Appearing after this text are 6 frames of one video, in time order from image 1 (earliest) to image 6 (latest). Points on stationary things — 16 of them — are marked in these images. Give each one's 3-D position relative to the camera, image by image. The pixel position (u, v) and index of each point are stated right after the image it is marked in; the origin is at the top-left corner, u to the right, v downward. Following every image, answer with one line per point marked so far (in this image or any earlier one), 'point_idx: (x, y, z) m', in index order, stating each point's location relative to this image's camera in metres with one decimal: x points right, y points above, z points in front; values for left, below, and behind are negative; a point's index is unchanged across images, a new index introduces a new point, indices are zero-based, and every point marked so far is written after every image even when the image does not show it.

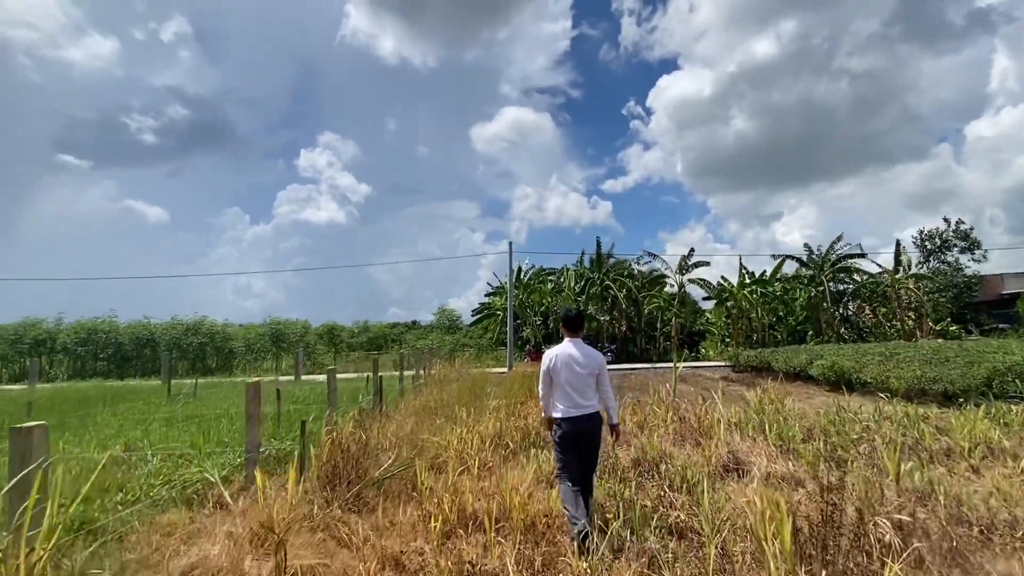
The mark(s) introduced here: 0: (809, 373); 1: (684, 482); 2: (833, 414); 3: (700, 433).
0: (+7.2, -2.1, +12.9) m
1: (+1.5, -1.7, +4.5) m
2: (+4.2, -1.6, +6.9) m
3: (+2.2, -1.7, +6.1) m
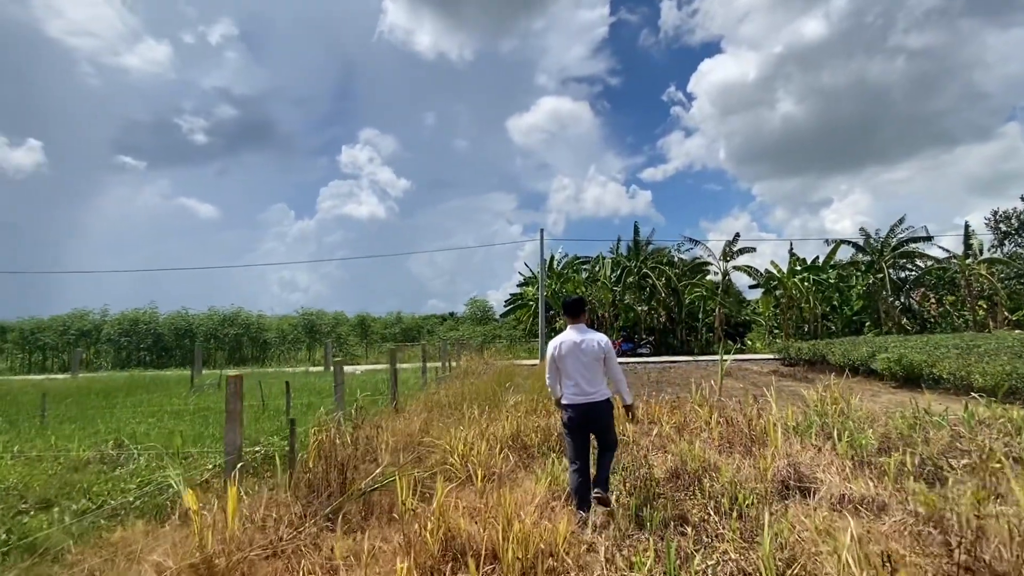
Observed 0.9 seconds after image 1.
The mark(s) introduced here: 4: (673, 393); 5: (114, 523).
0: (+7.9, -1.8, +11.6) m
1: (+1.5, -1.5, +3.7) m
2: (+4.4, -1.4, +5.8) m
3: (+2.4, -1.5, +5.2) m
4: (+3.1, -2.1, +10.2) m
5: (-2.8, -1.7, +3.8) m
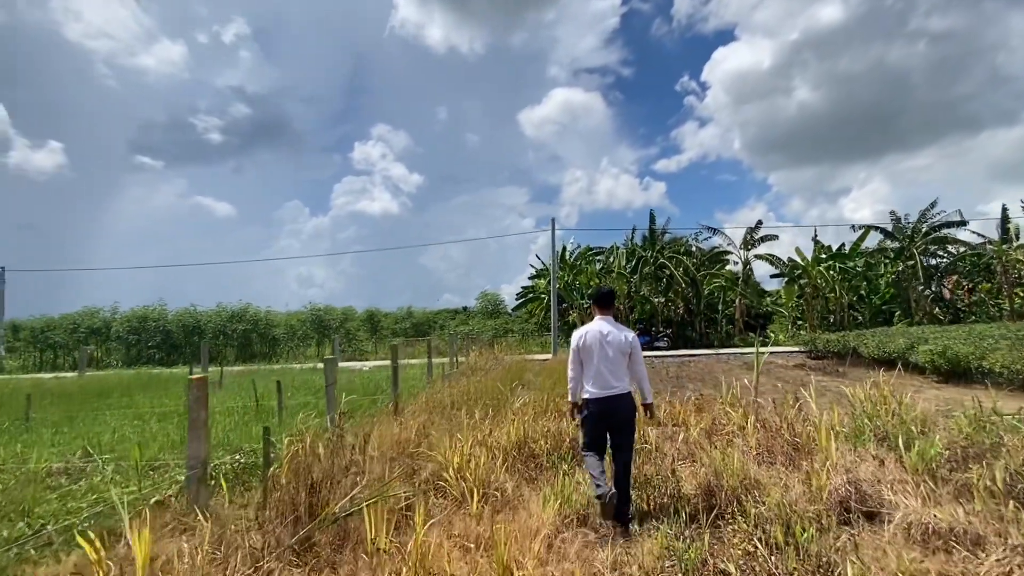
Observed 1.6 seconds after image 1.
0: (+8.1, -1.5, +10.8) m
1: (+1.5, -1.4, +3.0) m
2: (+4.5, -1.3, +5.1) m
3: (+2.4, -1.3, +4.5) m
4: (+3.3, -1.9, +9.4) m
5: (-2.8, -1.6, +3.2) m
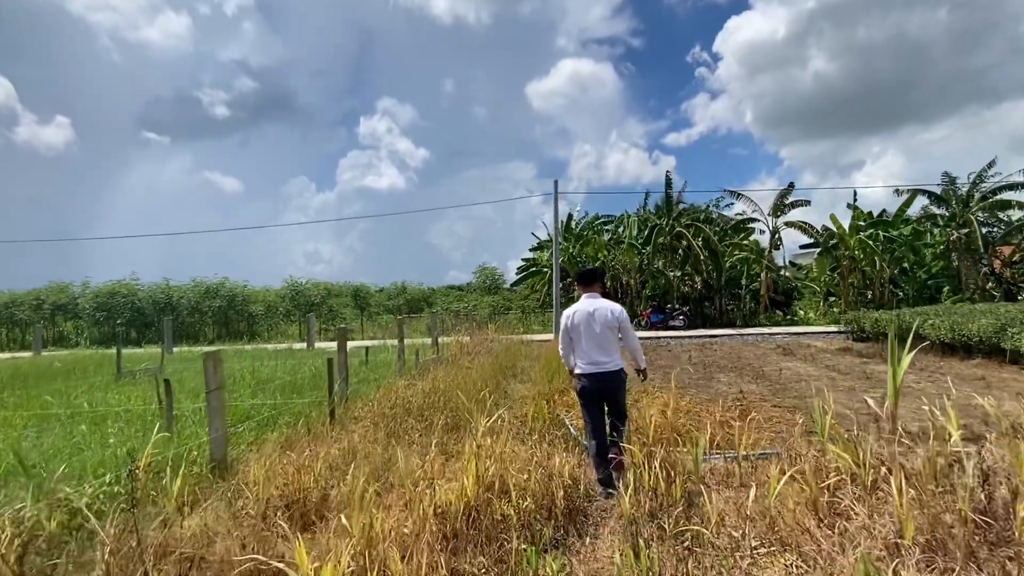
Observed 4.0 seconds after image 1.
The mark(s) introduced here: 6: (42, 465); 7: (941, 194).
0: (+7.9, -1.0, +8.6) m
1: (+1.2, -1.2, +0.9) m
2: (+4.2, -1.0, +2.9) m
3: (+2.1, -1.1, +2.3) m
4: (+3.1, -1.4, +7.3) m
5: (-3.1, -1.4, +1.2) m
6: (-3.8, -1.4, +4.3) m
7: (+14.1, +3.1, +17.5) m
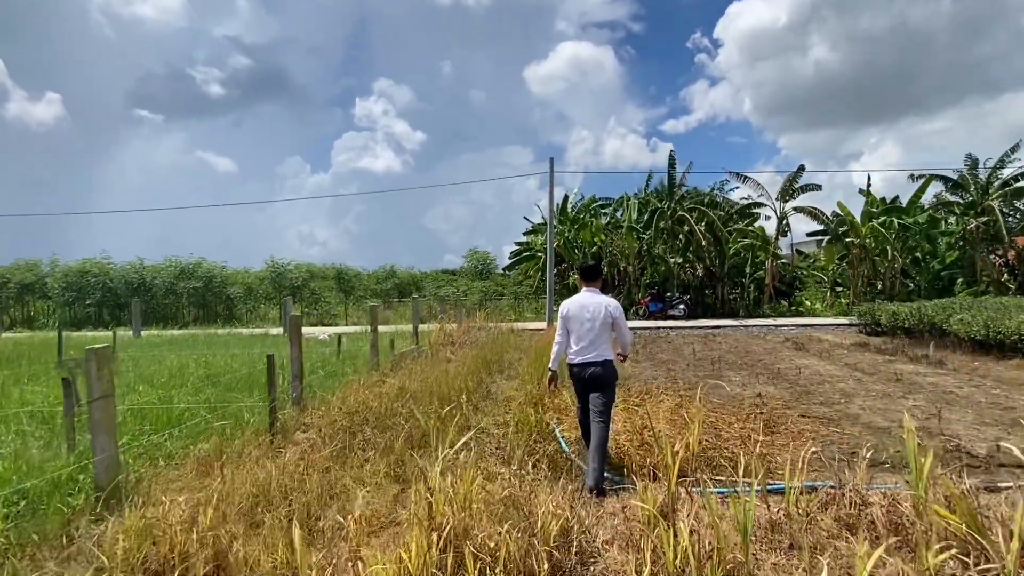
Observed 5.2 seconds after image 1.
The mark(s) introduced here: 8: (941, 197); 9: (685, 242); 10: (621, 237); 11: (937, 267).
0: (+7.7, -0.9, +7.7) m
1: (+1.1, -1.2, -0.1) m
2: (+4.0, -1.0, +2.0) m
3: (+2.0, -1.1, +1.4) m
4: (+2.9, -1.3, +6.4) m
5: (-3.3, -1.4, +0.2) m
6: (-4.0, -1.2, +3.3) m
7: (+13.9, +3.4, +16.5) m
8: (+13.7, +2.9, +16.9) m
9: (+5.7, +1.5, +17.6) m
10: (+3.7, +1.7, +18.1) m
11: (+14.1, +0.7, +17.7) m
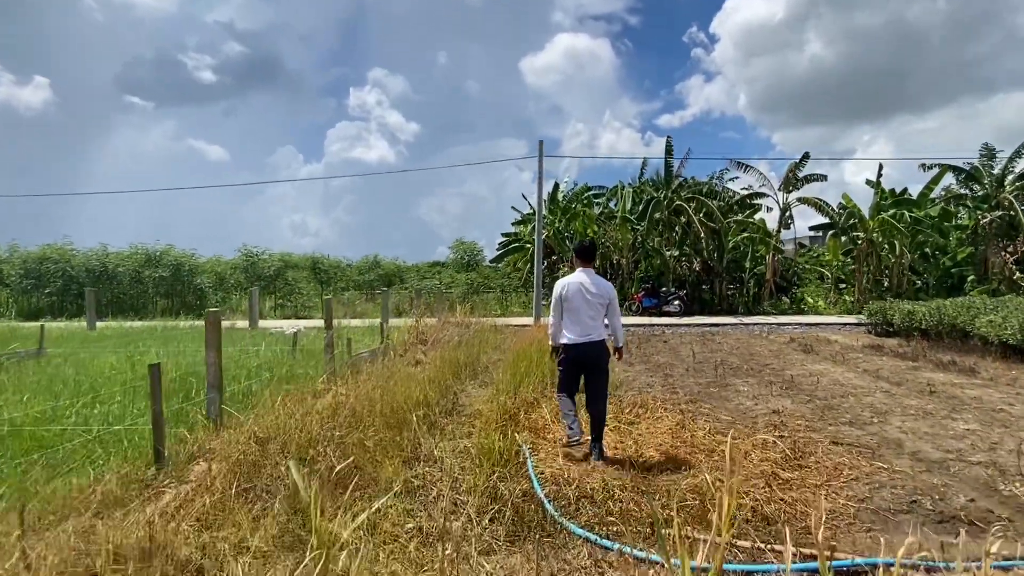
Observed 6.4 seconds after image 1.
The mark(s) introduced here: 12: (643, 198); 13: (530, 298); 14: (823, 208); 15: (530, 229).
0: (+7.4, -0.8, +6.7) m
1: (+0.9, -1.3, -1.1) m
2: (+3.8, -1.0, +1.0) m
3: (+1.7, -1.1, +0.3) m
4: (+2.6, -1.2, +5.4) m
5: (-3.5, -1.3, -0.9) m
6: (-4.2, -1.1, +2.2) m
7: (+13.5, +3.4, +15.5) m
8: (+13.3, +2.9, +15.9) m
9: (+5.3, +1.7, +16.6) m
10: (+3.3, +1.9, +17.0) m
11: (+13.6, +0.8, +16.8) m
12: (+4.2, +2.9, +16.9) m
13: (+0.6, -0.3, +19.0) m
14: (+9.2, +2.4, +15.8) m
15: (+0.7, +2.2, +19.7) m
